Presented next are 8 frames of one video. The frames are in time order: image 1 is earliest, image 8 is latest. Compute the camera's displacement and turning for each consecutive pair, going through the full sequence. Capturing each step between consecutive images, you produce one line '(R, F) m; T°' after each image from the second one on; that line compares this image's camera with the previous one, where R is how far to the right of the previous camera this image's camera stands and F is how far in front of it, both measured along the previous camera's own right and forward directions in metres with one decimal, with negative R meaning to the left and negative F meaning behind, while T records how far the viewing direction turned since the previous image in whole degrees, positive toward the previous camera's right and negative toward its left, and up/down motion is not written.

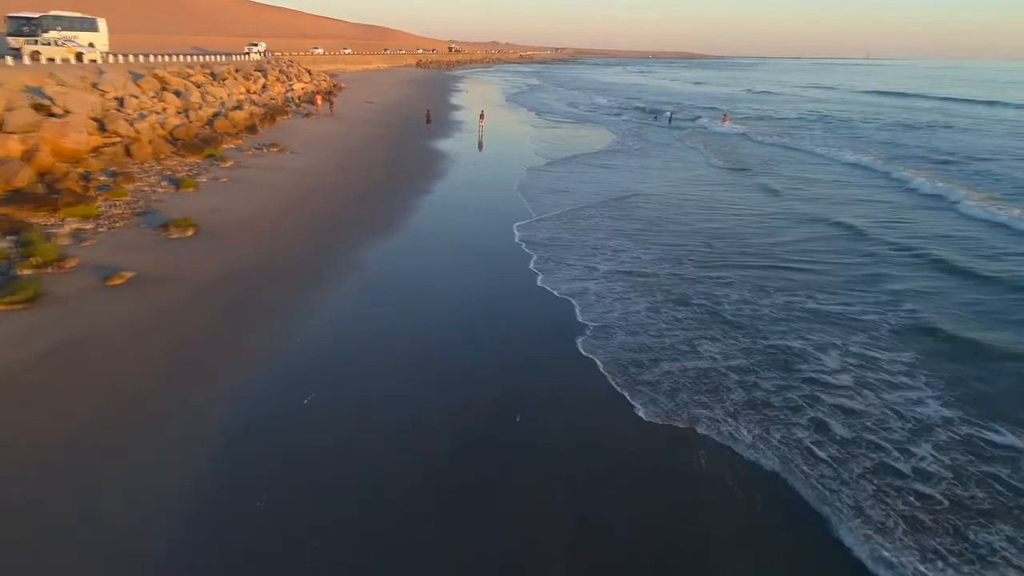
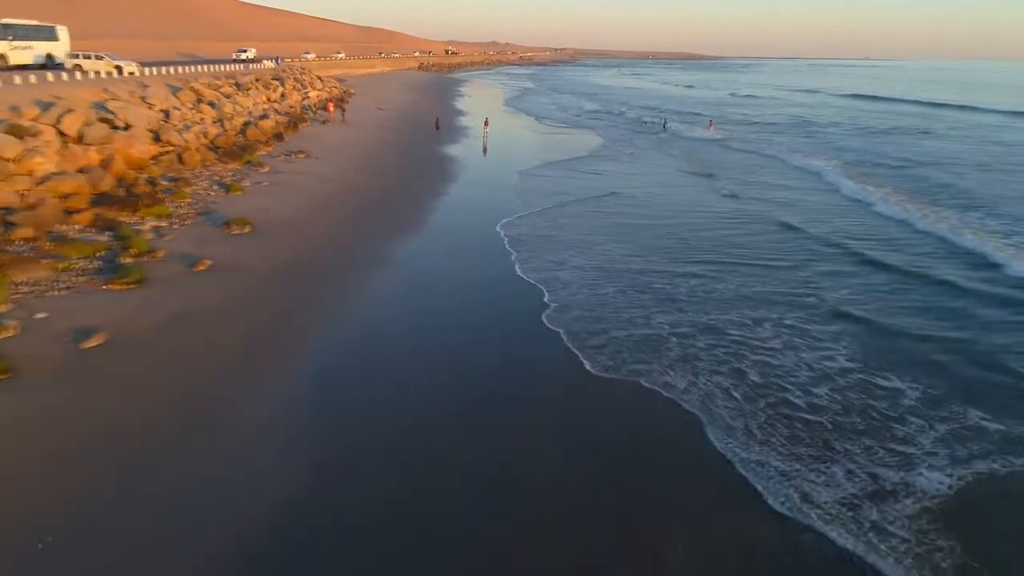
(-0.1, -1.5) m; 0°
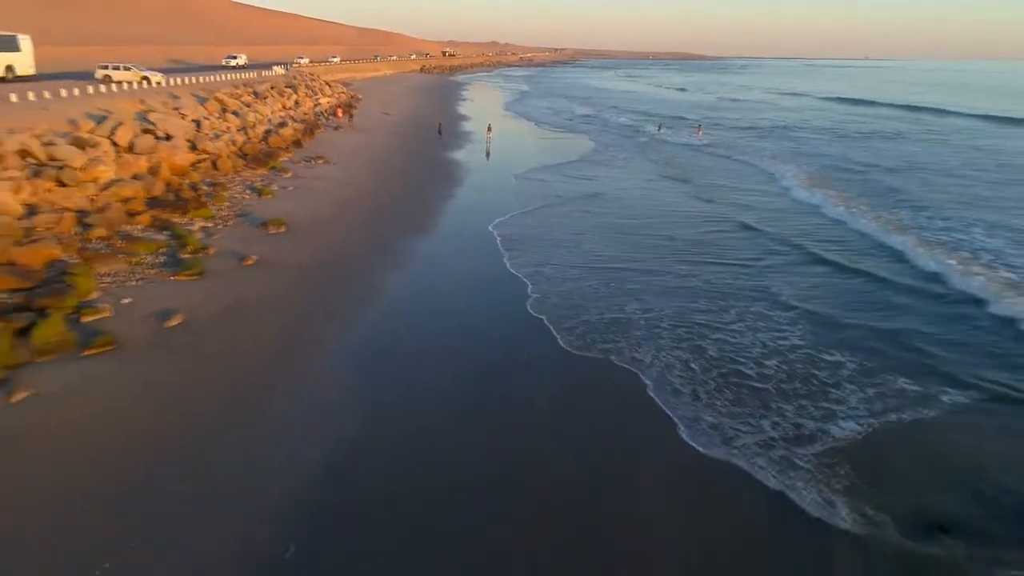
(-0.1, -1.2) m; 0°
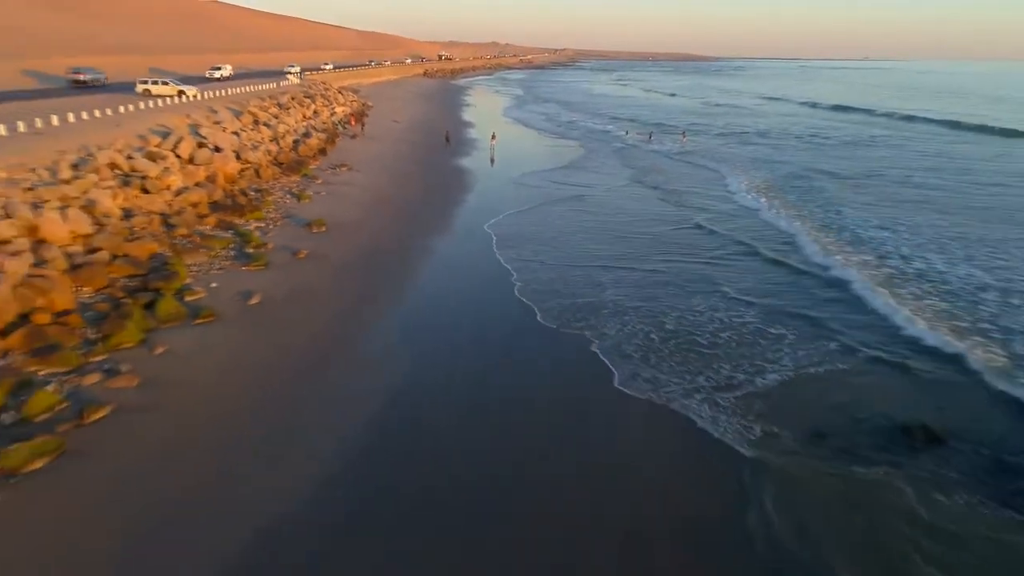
(-0.1, -1.9) m; 0°
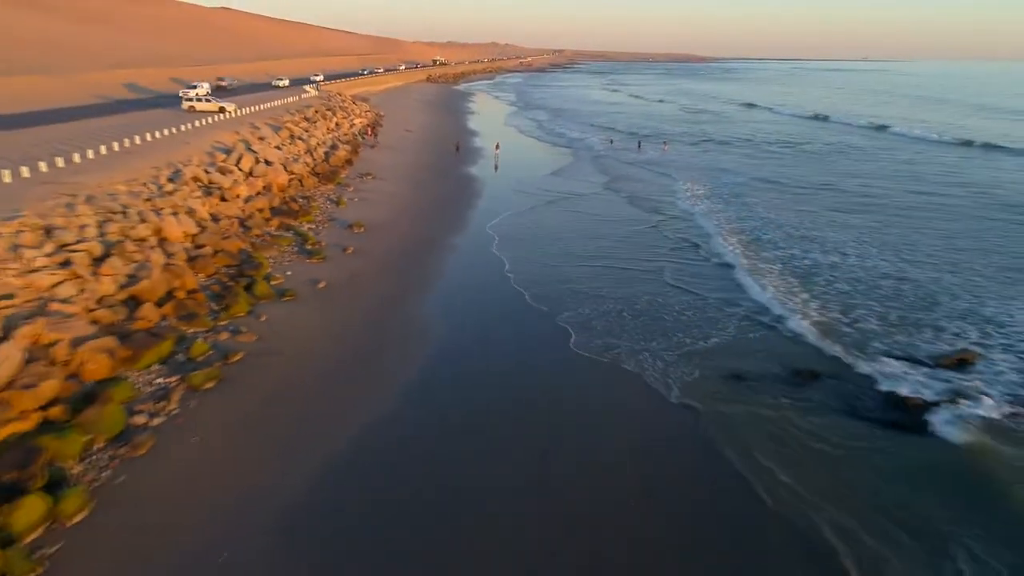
(-0.1, -2.7) m; 0°
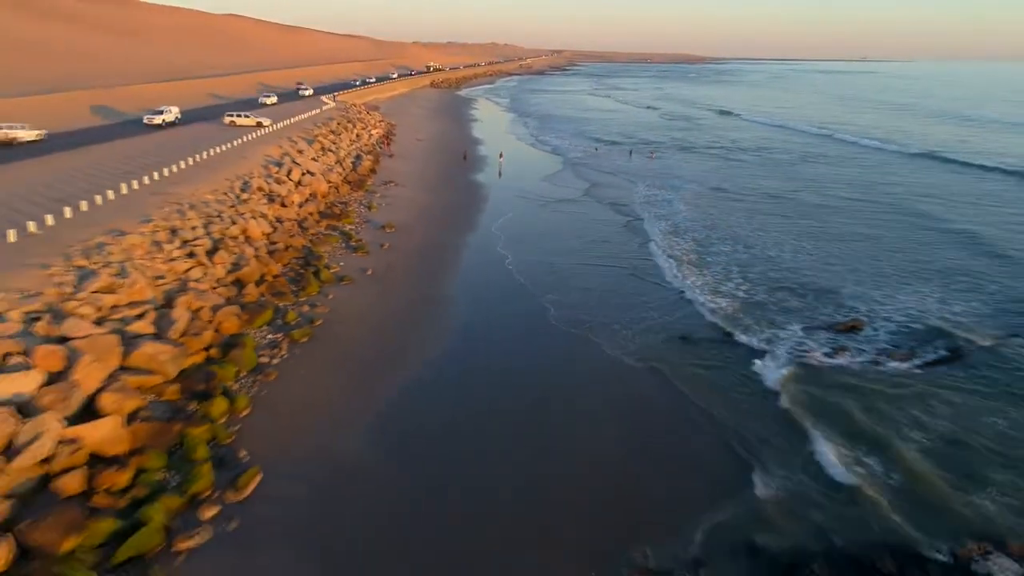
(-0.1, -3.3) m; 0°
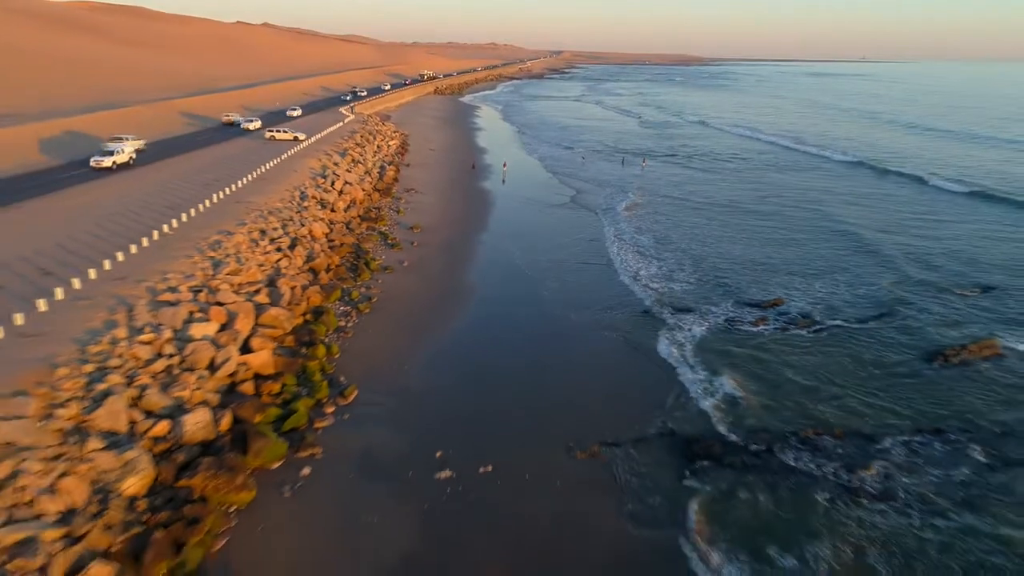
(-0.2, -4.2) m; 0°
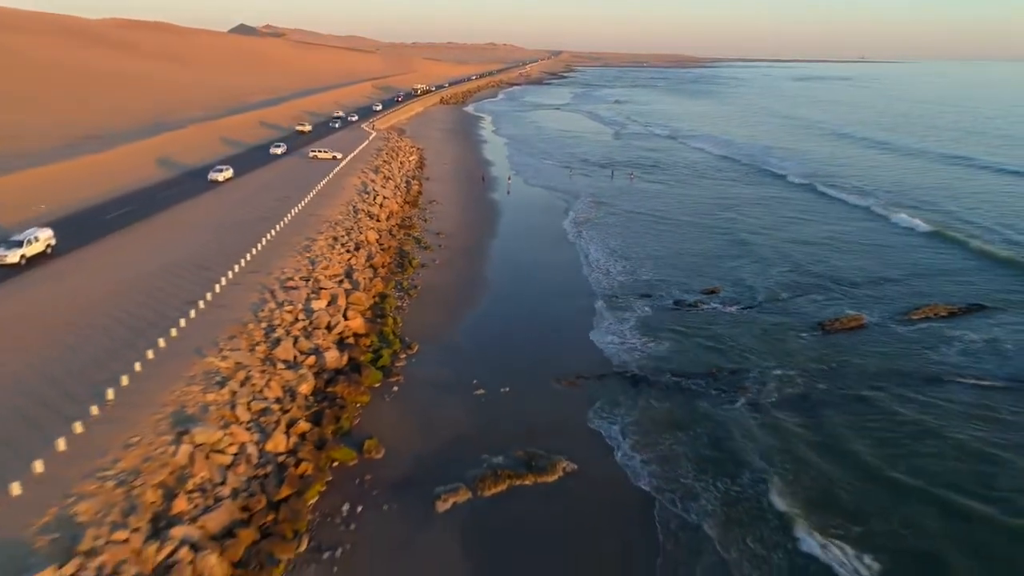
(-0.3, -6.1) m; 0°
